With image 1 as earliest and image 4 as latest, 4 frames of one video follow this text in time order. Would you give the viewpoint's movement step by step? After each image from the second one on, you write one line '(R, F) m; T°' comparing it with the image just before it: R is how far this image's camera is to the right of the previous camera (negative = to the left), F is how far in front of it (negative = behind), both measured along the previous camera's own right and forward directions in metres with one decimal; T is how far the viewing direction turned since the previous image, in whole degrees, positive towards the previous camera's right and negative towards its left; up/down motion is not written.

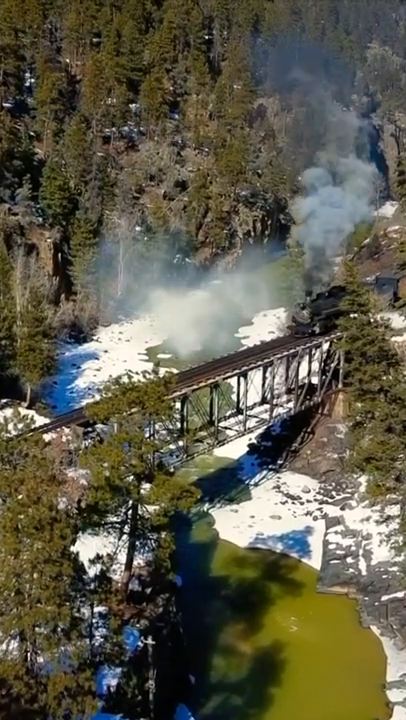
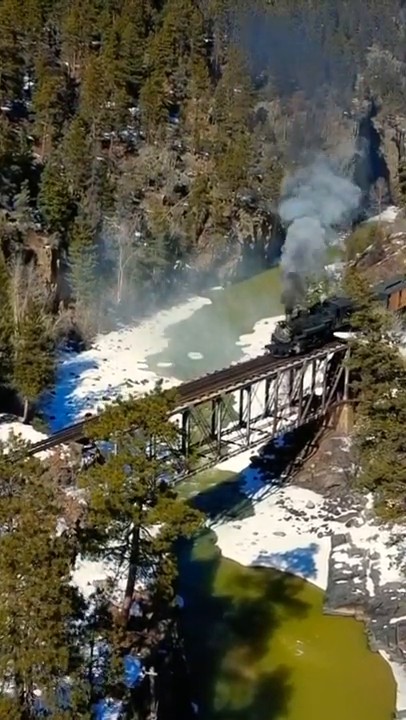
(-0.1, +0.8) m; 0°
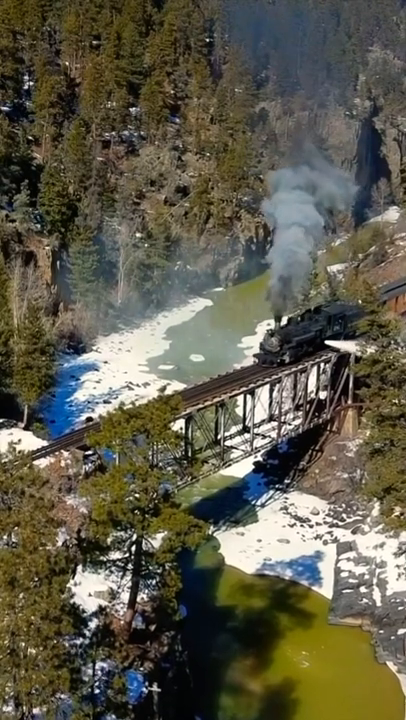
(-0.1, +0.6) m; 0°
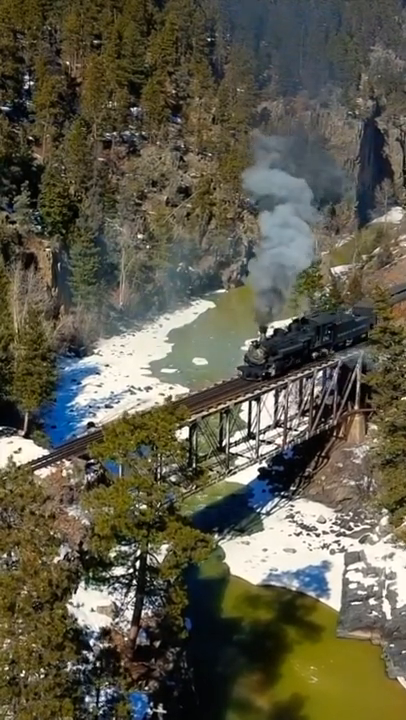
(-0.1, +0.7) m; 0°
